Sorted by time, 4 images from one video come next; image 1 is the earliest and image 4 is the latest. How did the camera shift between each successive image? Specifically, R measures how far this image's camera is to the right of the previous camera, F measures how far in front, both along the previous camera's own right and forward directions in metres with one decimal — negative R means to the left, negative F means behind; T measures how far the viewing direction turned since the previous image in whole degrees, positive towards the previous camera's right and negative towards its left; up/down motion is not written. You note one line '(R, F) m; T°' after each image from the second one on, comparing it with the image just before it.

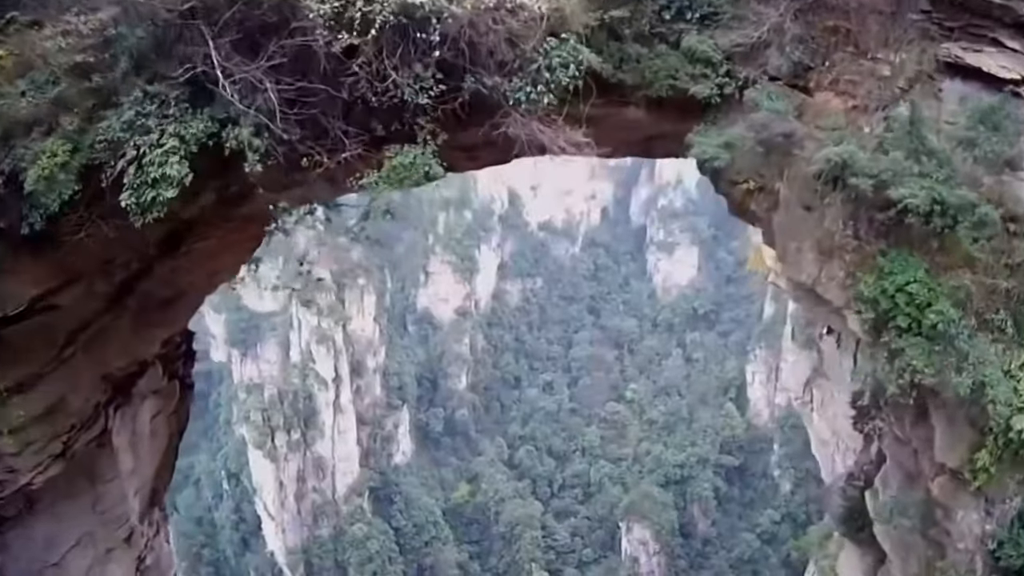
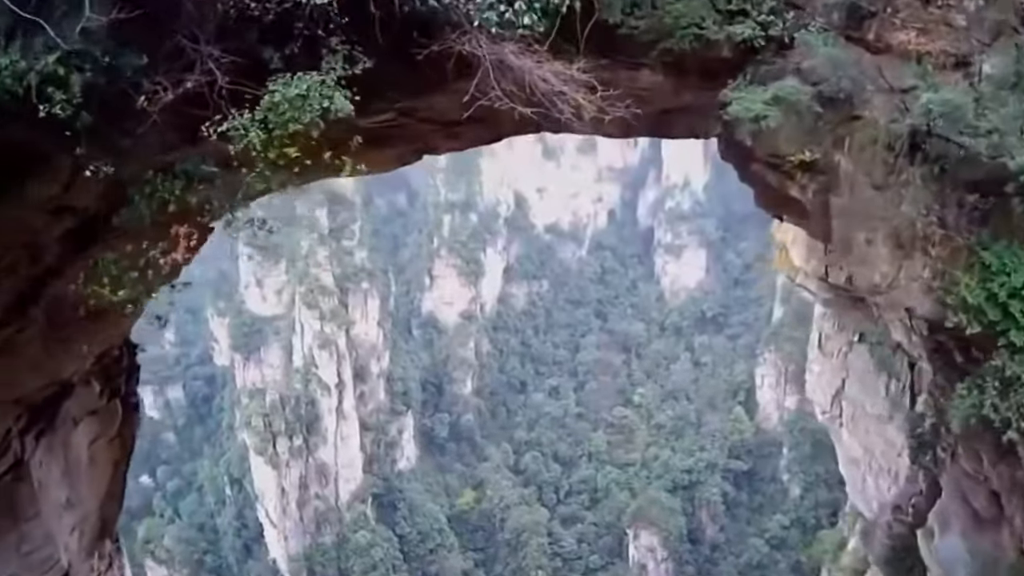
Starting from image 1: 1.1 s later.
(0.0, +0.5) m; 0°
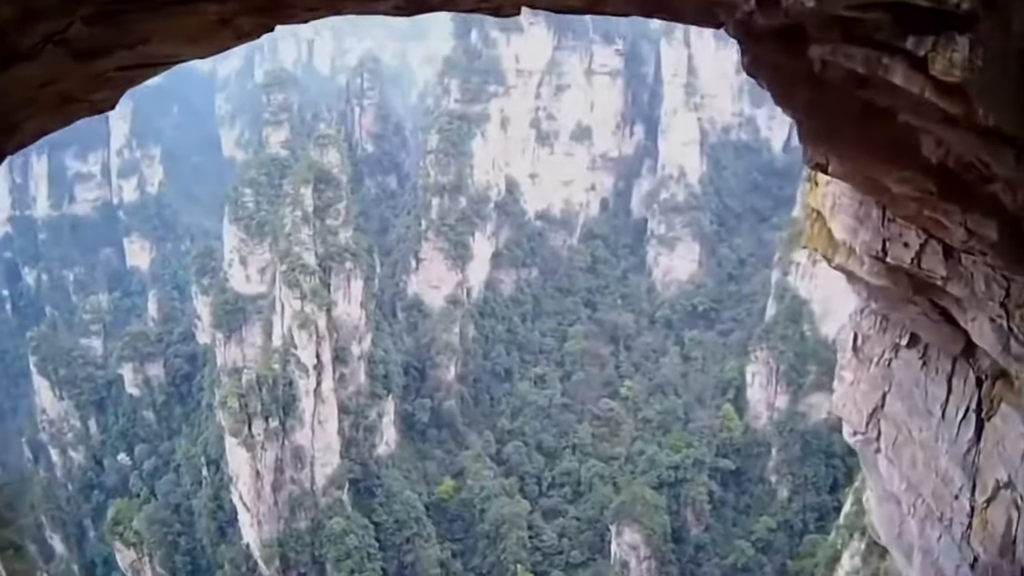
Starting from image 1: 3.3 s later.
(+0.2, +1.0) m; 0°
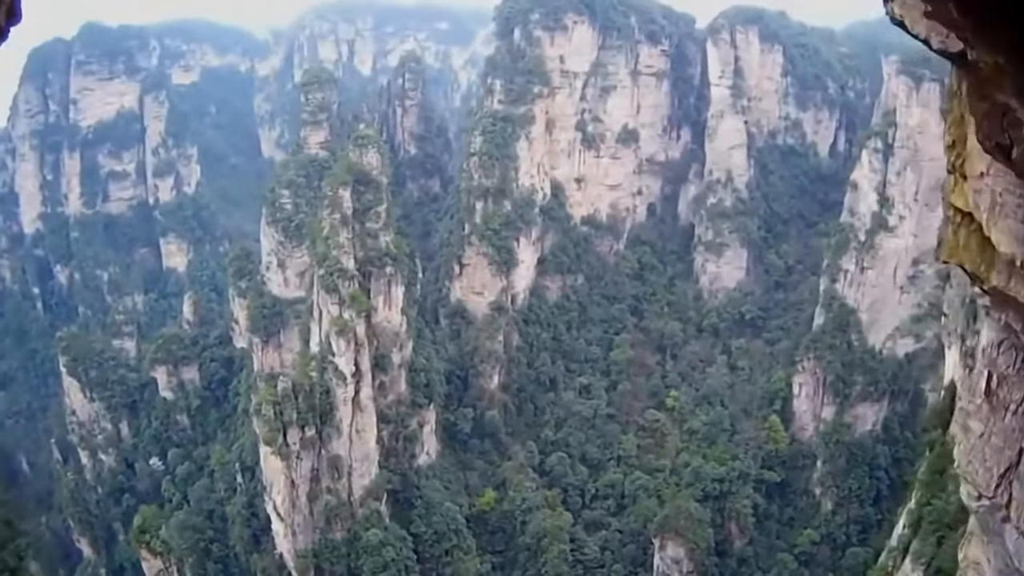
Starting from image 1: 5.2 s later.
(-0.2, +1.0) m; -2°
